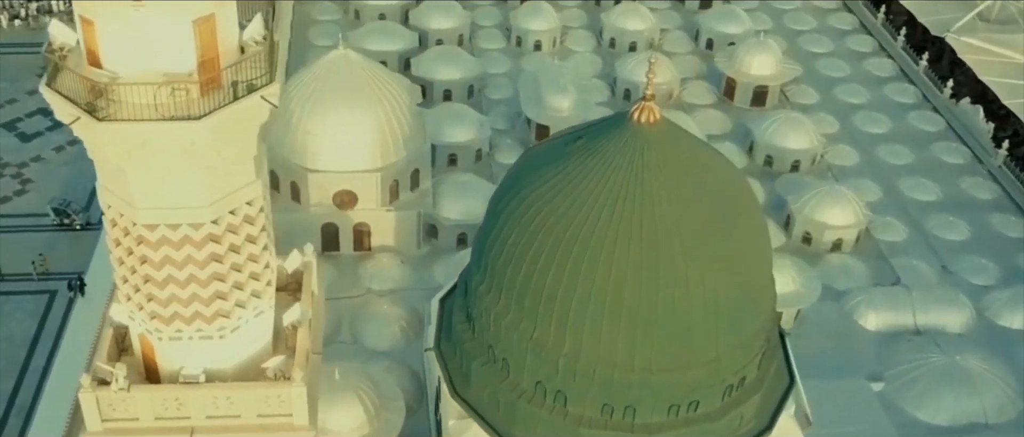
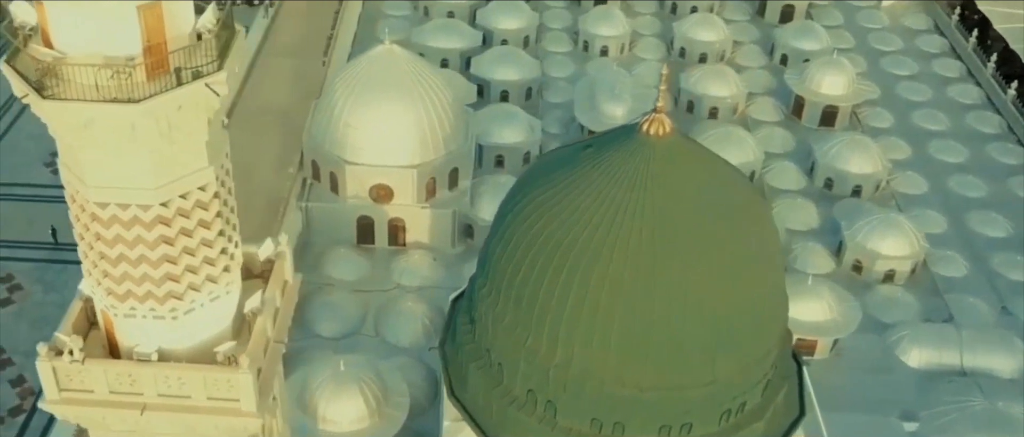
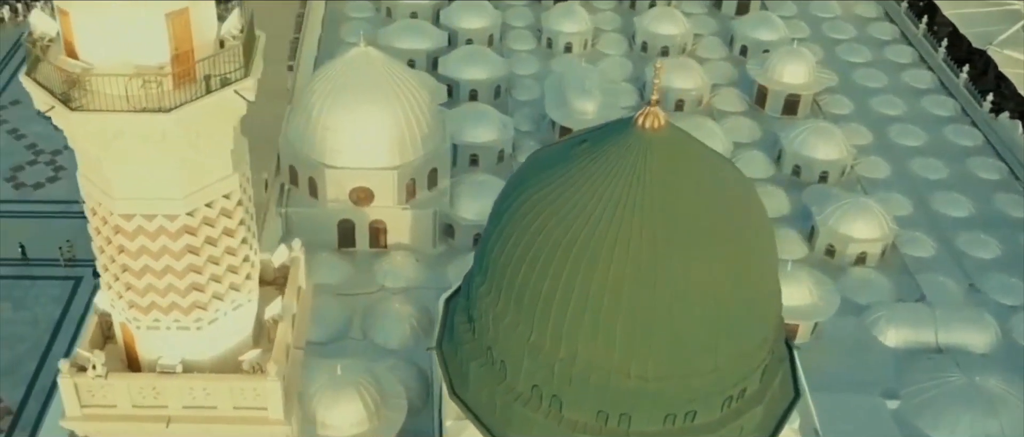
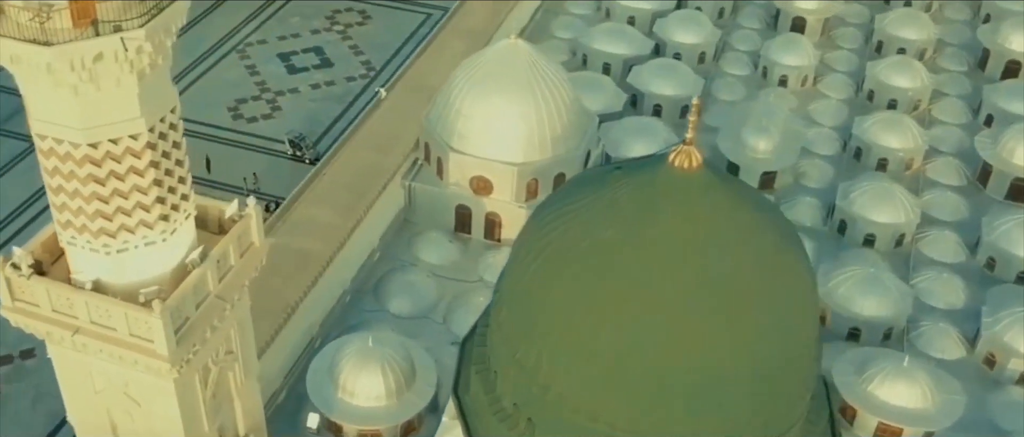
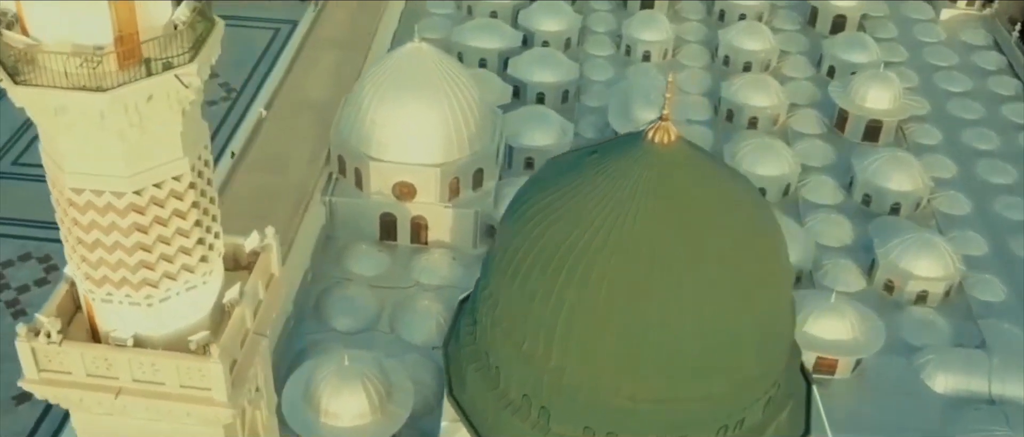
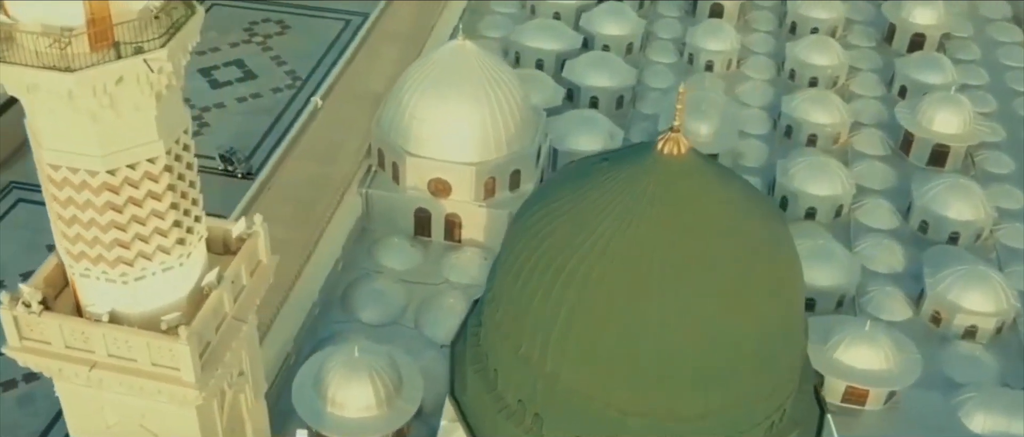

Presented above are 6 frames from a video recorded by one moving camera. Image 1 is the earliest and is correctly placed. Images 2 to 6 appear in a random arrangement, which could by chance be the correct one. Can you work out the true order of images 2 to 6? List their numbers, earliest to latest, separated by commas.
3, 2, 5, 6, 4
